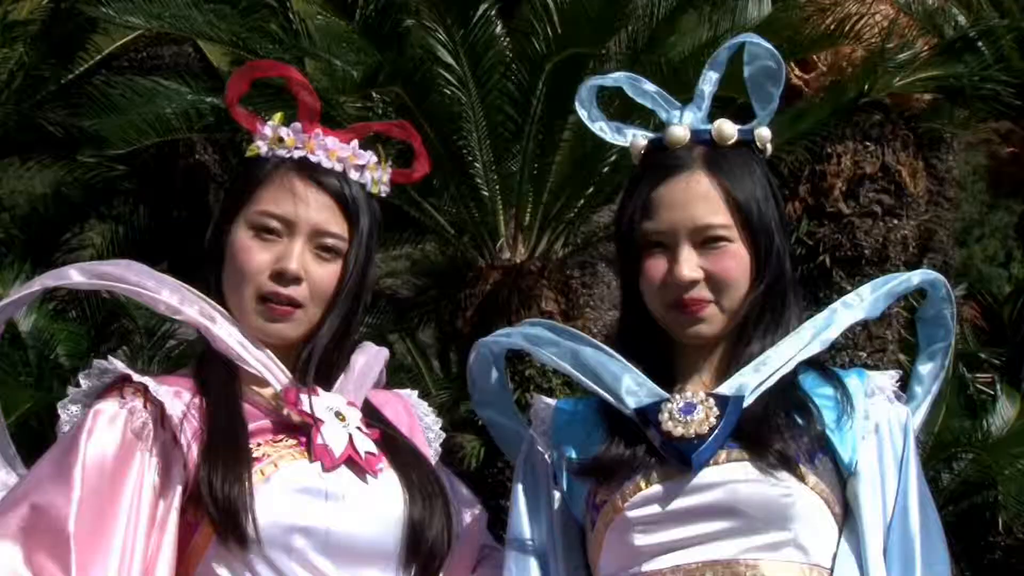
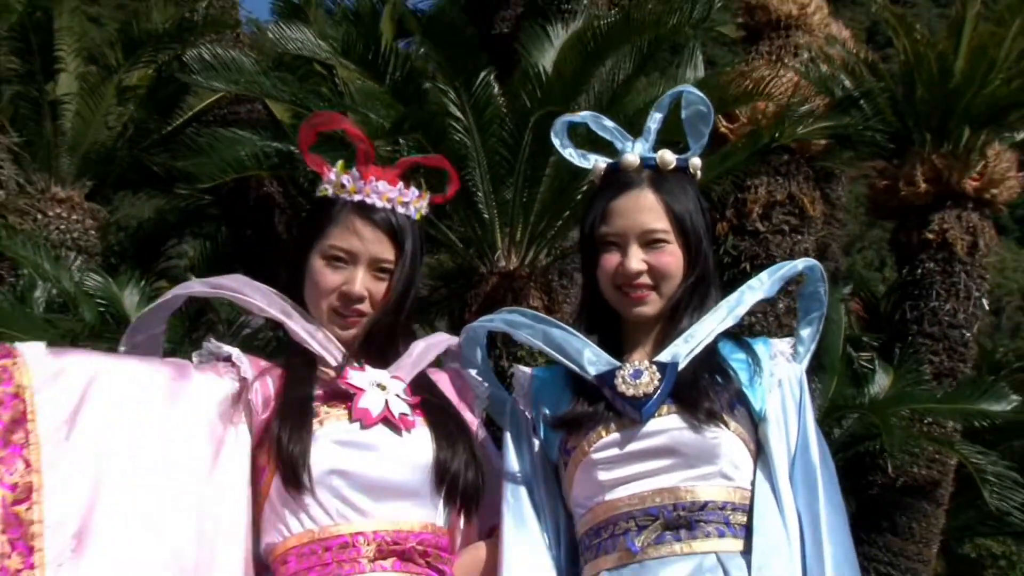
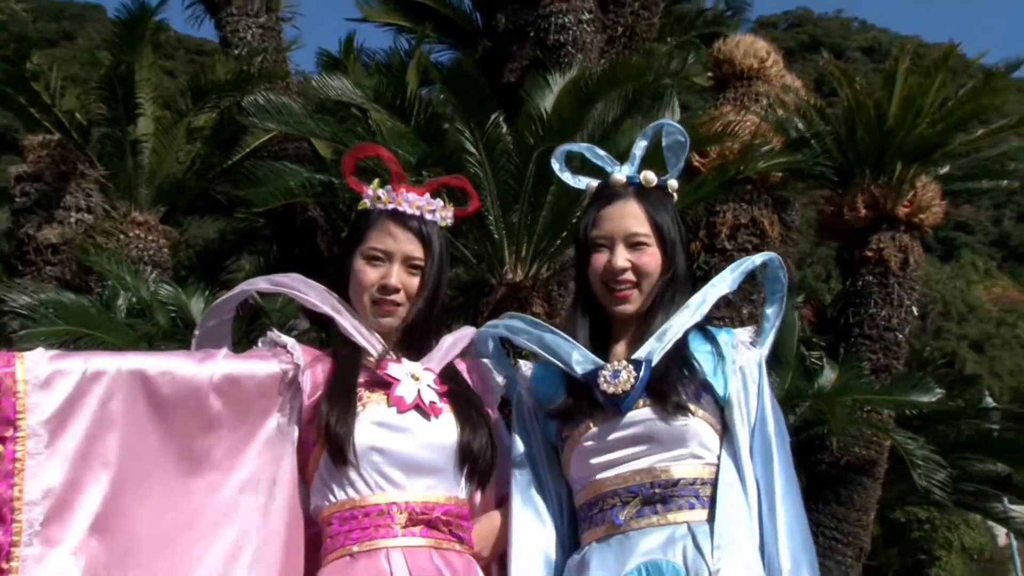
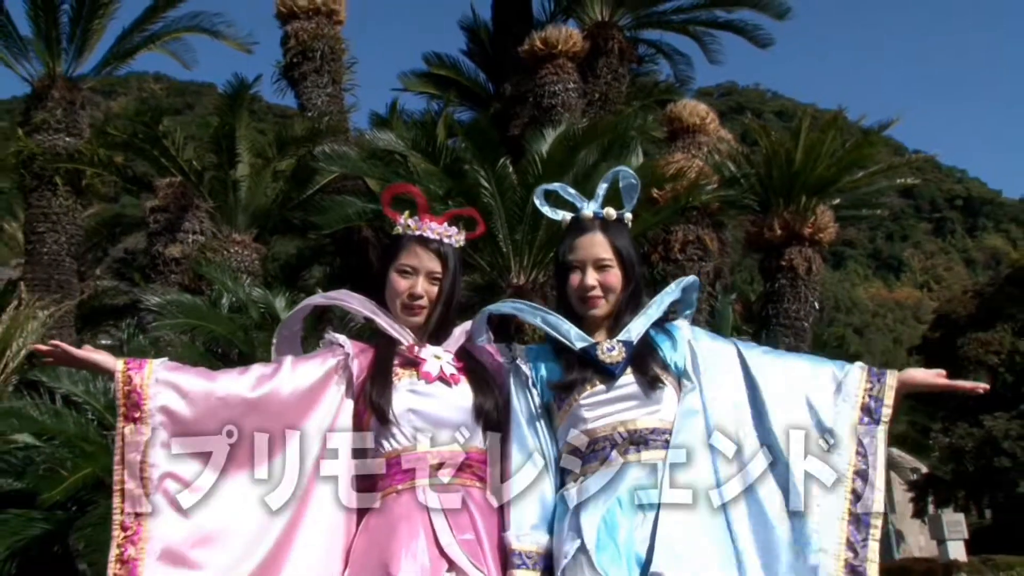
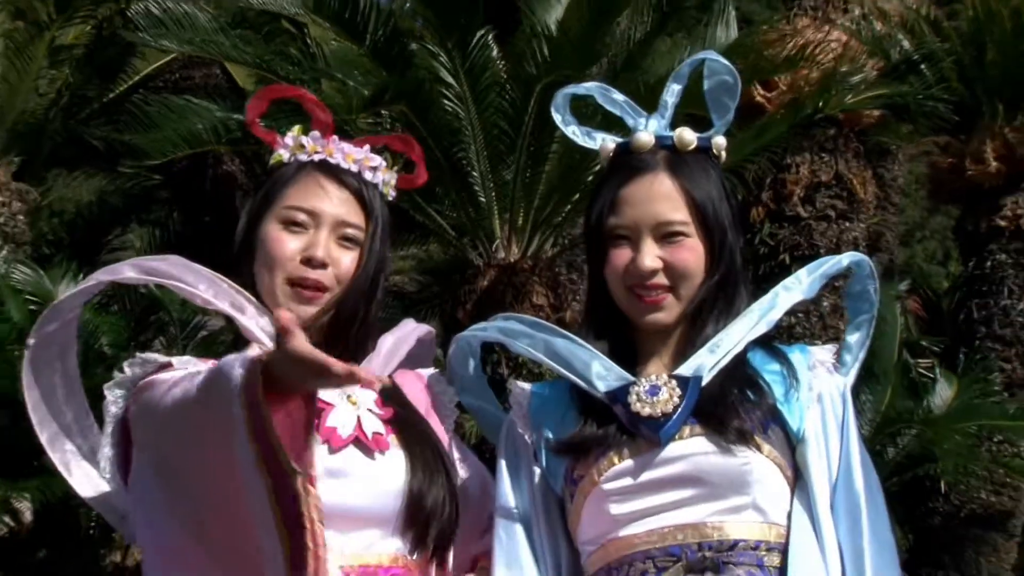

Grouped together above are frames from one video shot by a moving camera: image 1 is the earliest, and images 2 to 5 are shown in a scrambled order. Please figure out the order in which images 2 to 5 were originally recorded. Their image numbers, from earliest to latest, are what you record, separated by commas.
5, 2, 3, 4
